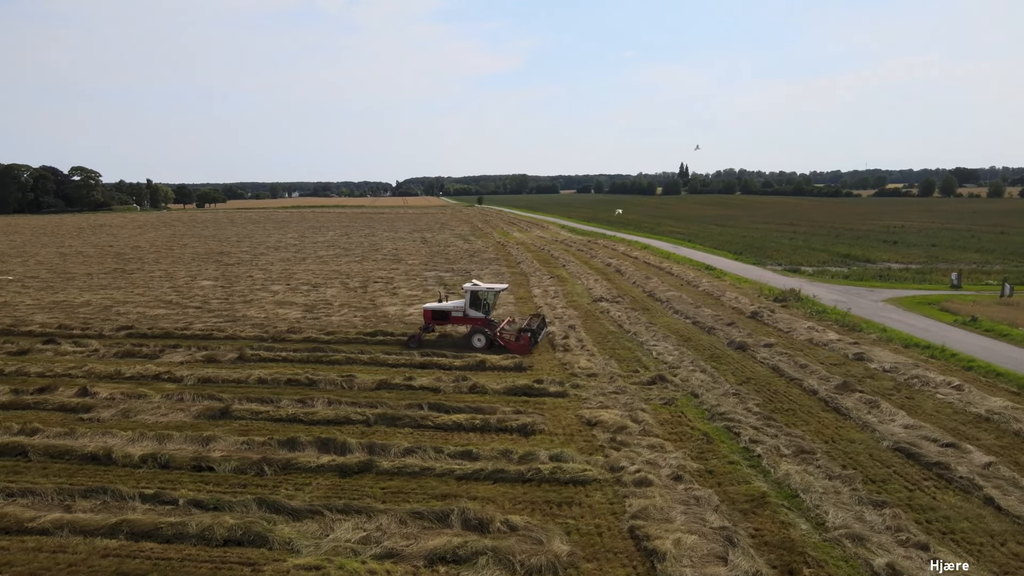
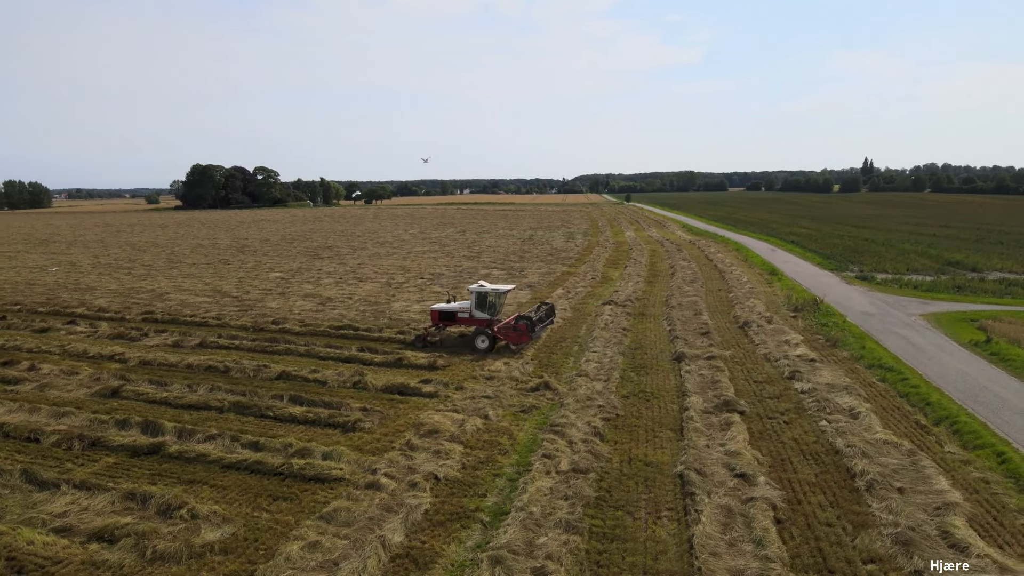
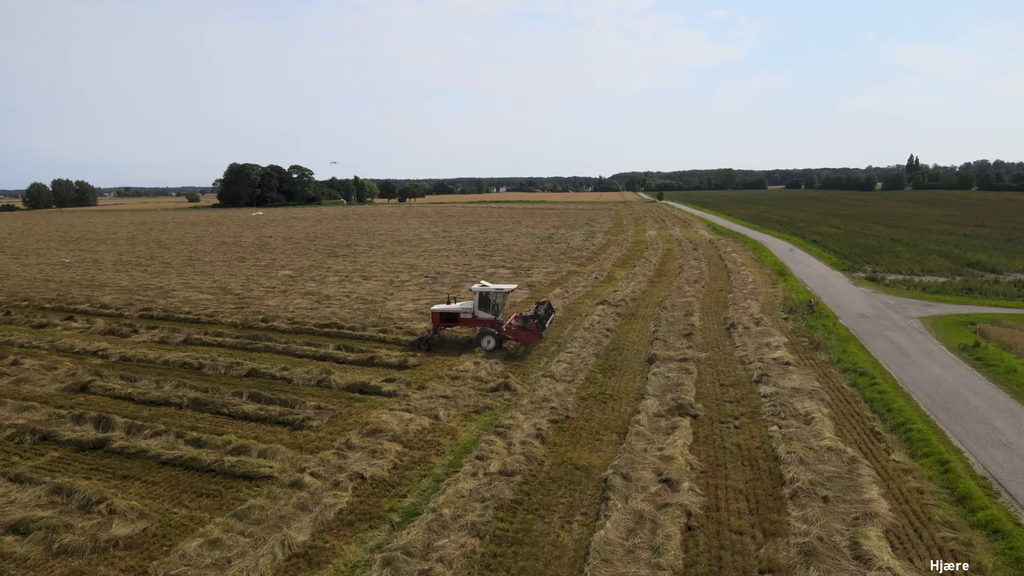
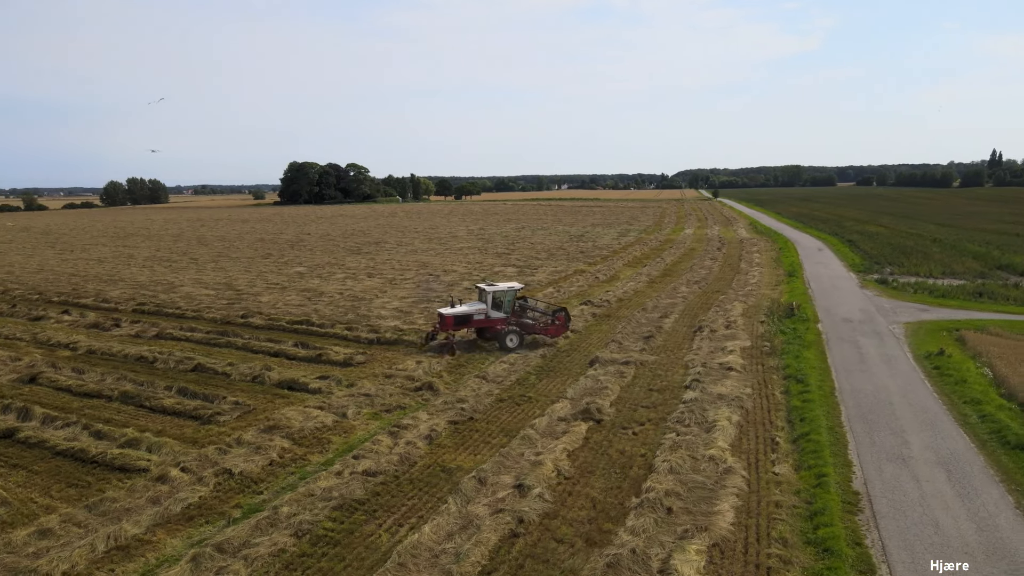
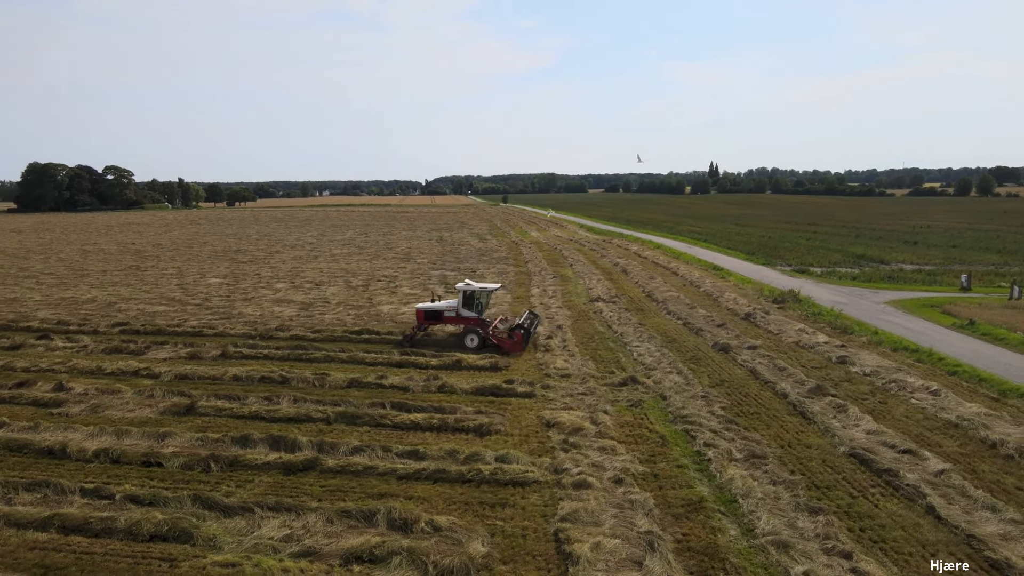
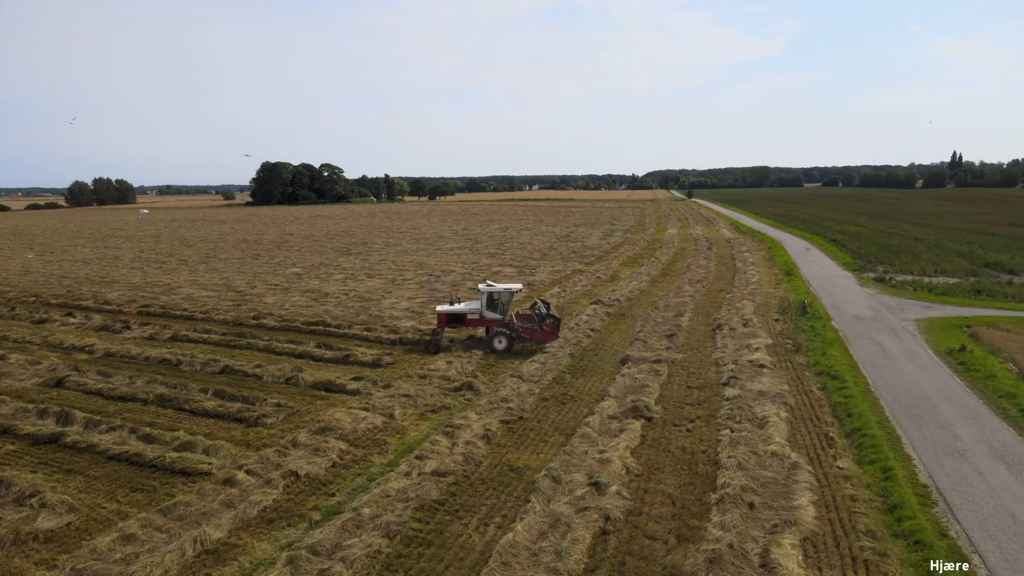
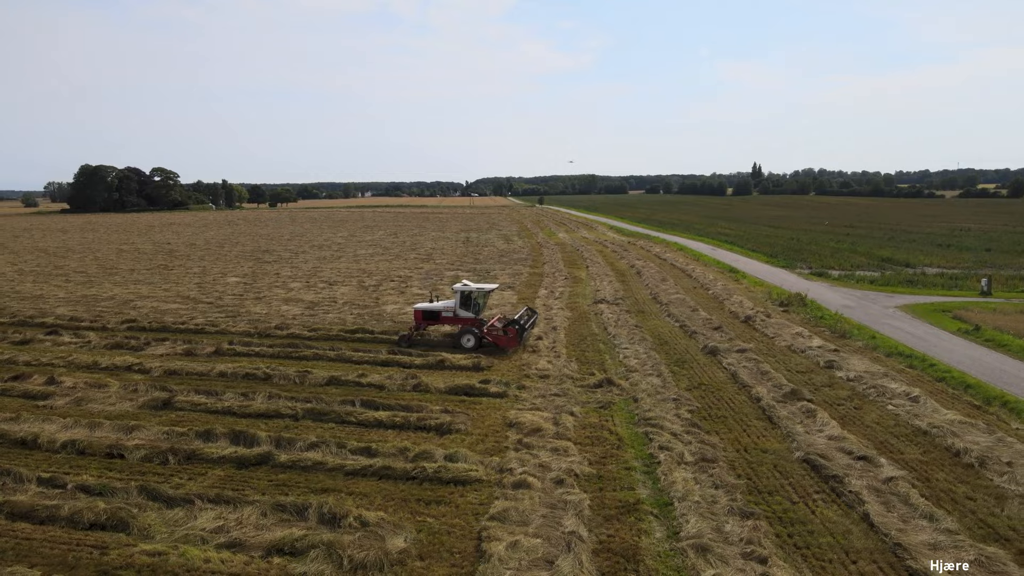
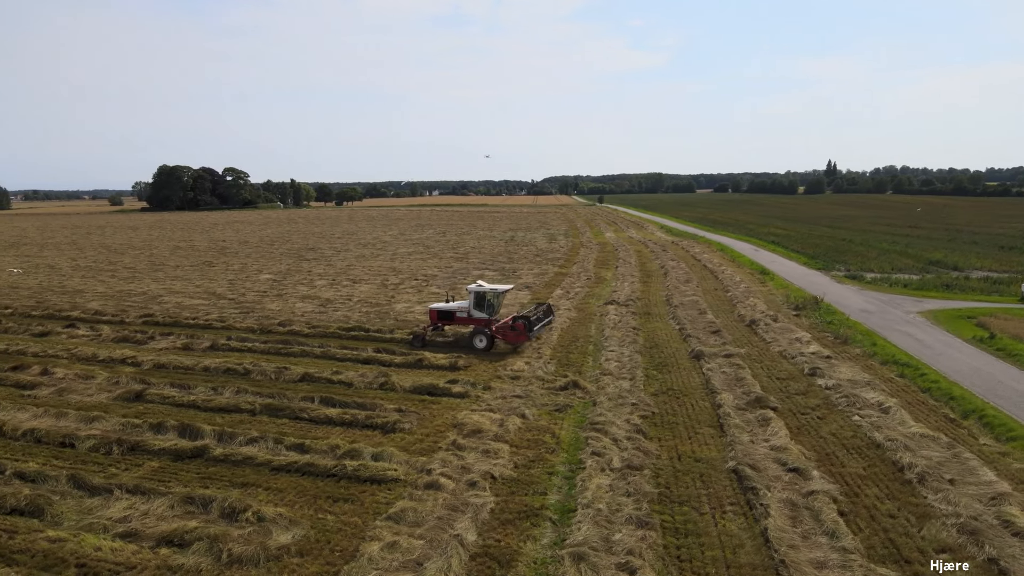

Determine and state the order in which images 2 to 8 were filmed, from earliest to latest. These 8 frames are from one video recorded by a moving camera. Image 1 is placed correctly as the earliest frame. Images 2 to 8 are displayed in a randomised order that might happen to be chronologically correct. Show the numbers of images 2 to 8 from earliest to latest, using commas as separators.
5, 7, 8, 2, 3, 6, 4
